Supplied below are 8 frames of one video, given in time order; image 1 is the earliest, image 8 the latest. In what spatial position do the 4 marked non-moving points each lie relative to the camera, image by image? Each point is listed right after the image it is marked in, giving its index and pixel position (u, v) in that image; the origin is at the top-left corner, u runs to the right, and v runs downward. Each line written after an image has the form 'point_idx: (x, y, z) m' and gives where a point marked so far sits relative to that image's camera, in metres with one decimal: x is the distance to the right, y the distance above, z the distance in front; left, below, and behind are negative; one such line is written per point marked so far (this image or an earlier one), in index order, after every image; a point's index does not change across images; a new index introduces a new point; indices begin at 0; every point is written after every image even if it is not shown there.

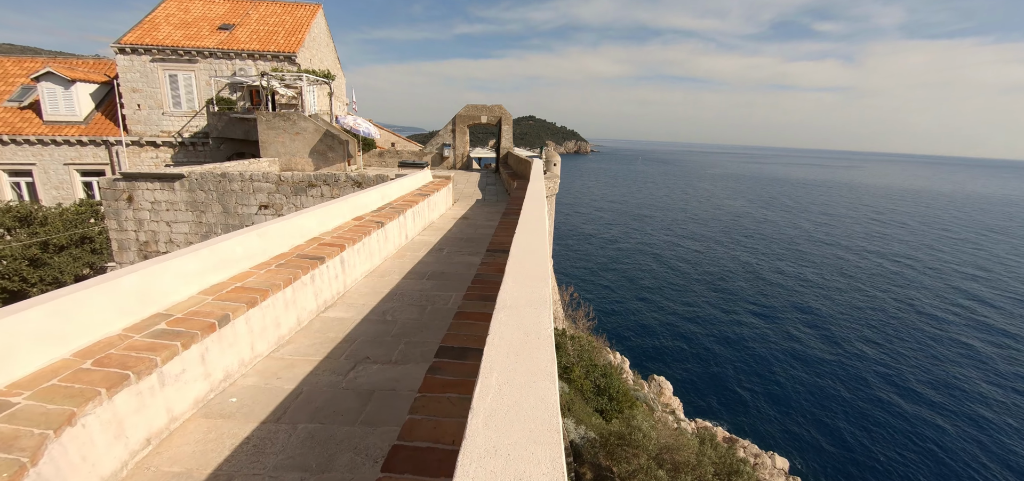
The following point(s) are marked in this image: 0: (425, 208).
0: (-1.4, +0.5, +6.5) m
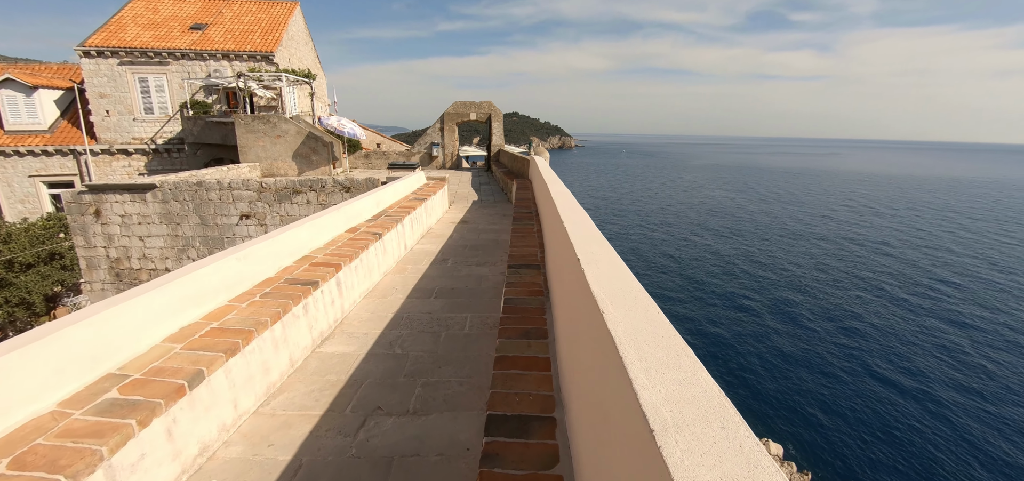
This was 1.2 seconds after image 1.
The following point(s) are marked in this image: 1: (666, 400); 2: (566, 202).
0: (-1.3, +0.4, +6.0) m
1: (+0.3, -0.3, +0.7) m
2: (+0.4, +0.3, +3.1) m
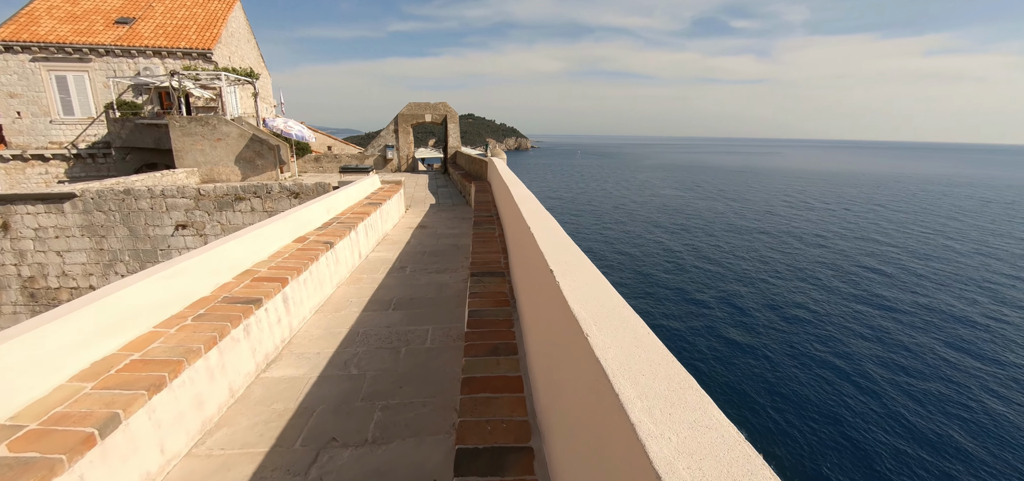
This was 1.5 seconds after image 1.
0: (-1.9, +0.3, +5.7) m
1: (+0.2, -0.3, +0.6) m
2: (+0.1, +0.3, +3.0) m
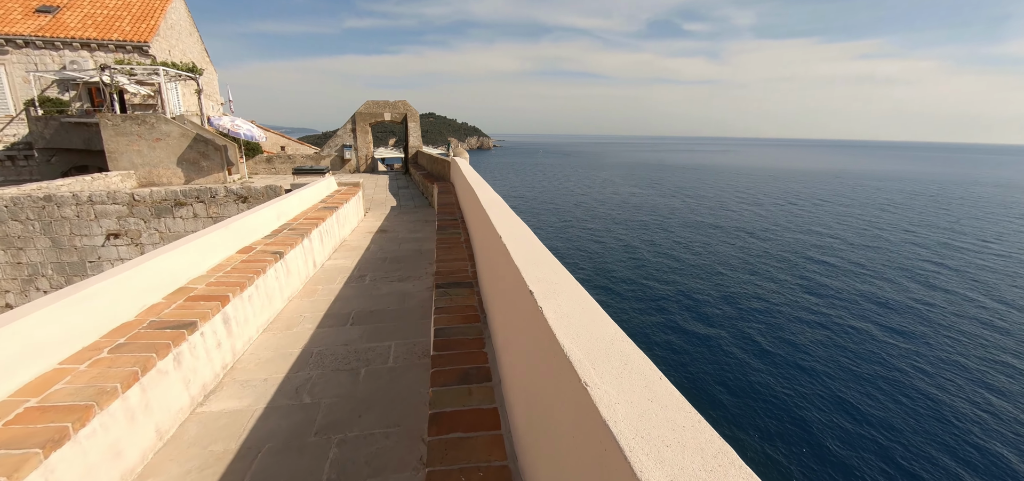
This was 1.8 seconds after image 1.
0: (-2.4, +0.2, +5.4) m
1: (+0.2, -0.3, +0.4) m
2: (-0.1, +0.2, +2.8) m
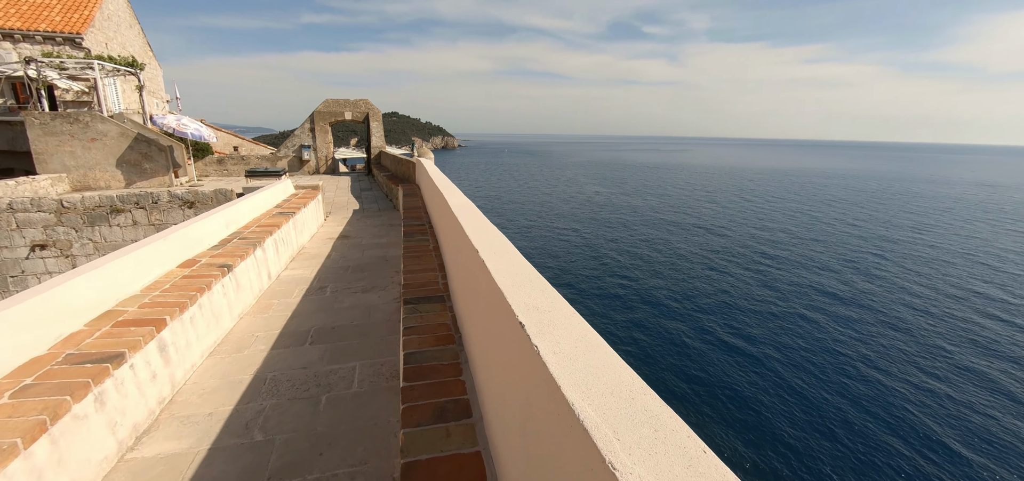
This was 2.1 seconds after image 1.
0: (-2.7, +0.1, +5.0) m
1: (+0.2, -0.4, +0.3) m
2: (-0.3, +0.2, +2.6) m
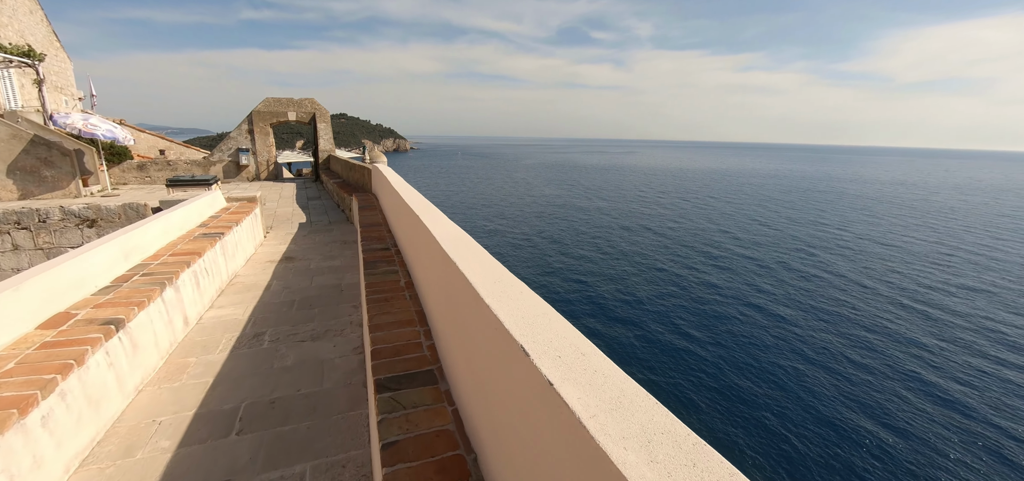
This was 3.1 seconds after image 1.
0: (-2.9, -0.2, +4.1) m
1: (+0.5, -0.6, -0.3) m
2: (-0.2, -0.1, +1.9) m
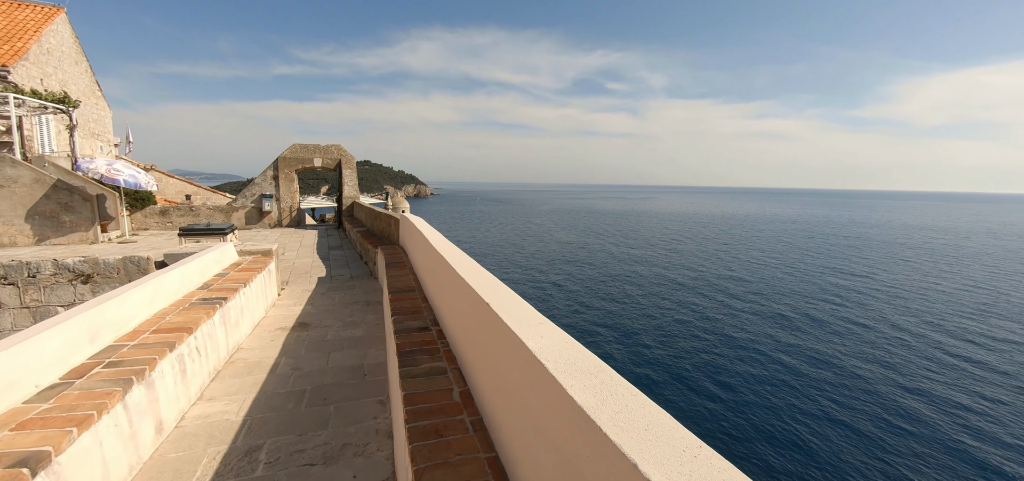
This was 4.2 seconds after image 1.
0: (-2.4, -0.7, +3.3) m
1: (+0.9, -0.7, -1.3) m
2: (+0.2, -0.4, +1.1) m
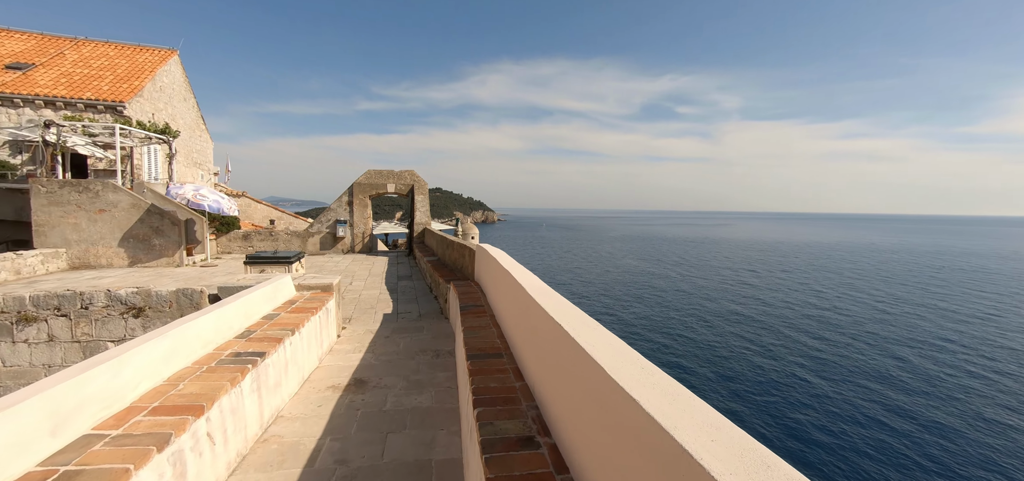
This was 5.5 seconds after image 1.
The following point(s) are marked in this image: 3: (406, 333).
0: (-1.6, -1.0, +2.5) m
1: (+1.0, -0.7, -2.5) m
2: (+0.6, -0.5, -0.1) m
3: (-1.2, -1.1, +4.8) m
